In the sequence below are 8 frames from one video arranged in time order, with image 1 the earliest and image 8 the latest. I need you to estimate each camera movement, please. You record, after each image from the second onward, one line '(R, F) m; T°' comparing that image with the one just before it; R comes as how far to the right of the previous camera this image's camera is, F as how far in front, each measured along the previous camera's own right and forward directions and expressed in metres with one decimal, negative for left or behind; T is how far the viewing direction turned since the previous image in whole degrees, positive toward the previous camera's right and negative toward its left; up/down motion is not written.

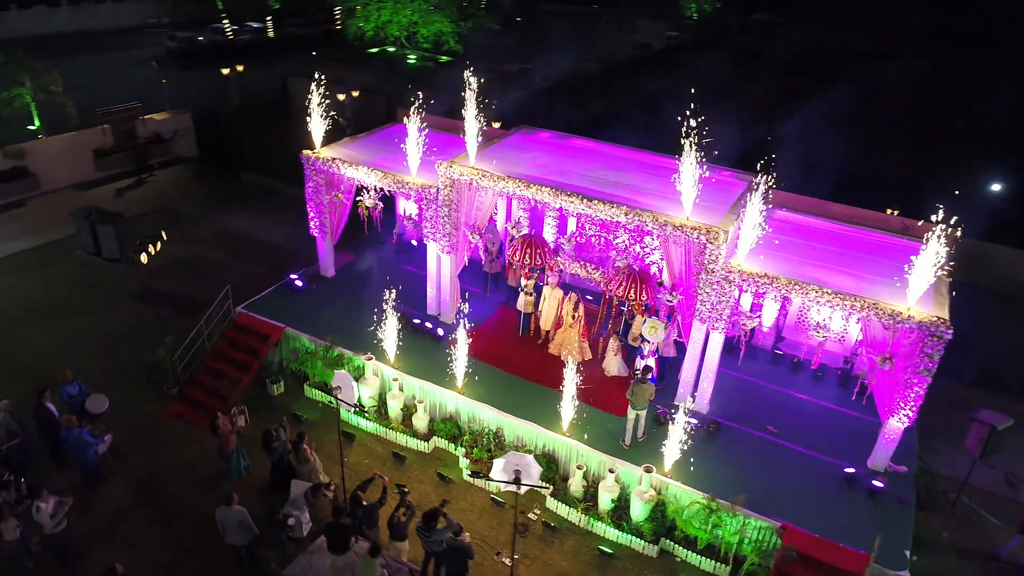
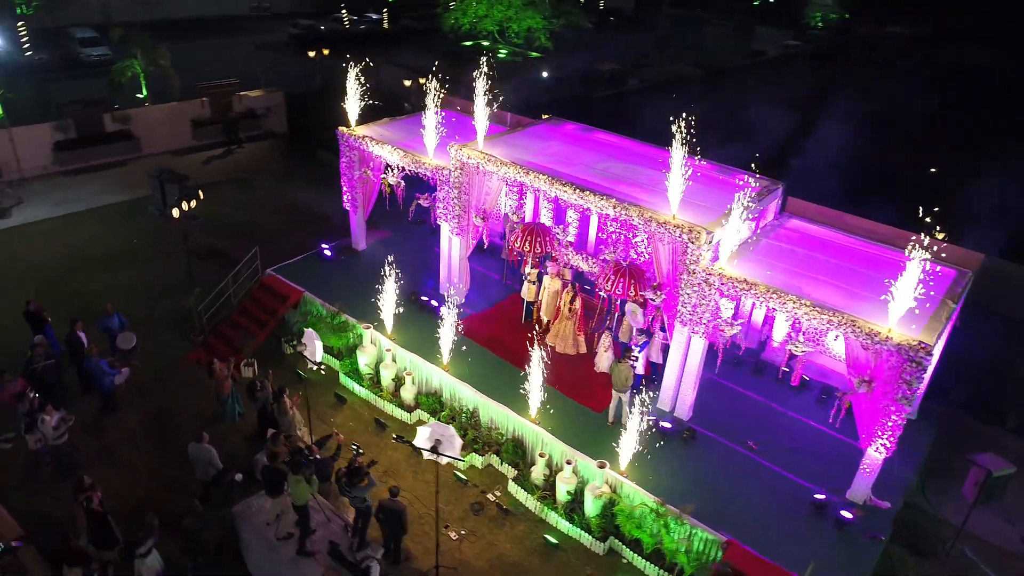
(+1.9, 0.0) m; -9°
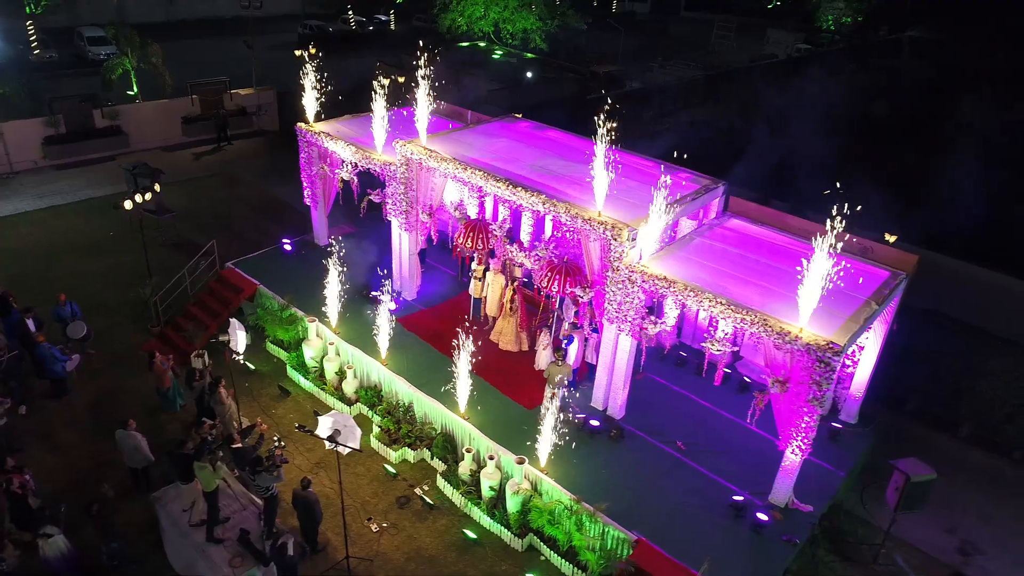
(+1.4, 0.0) m; -2°
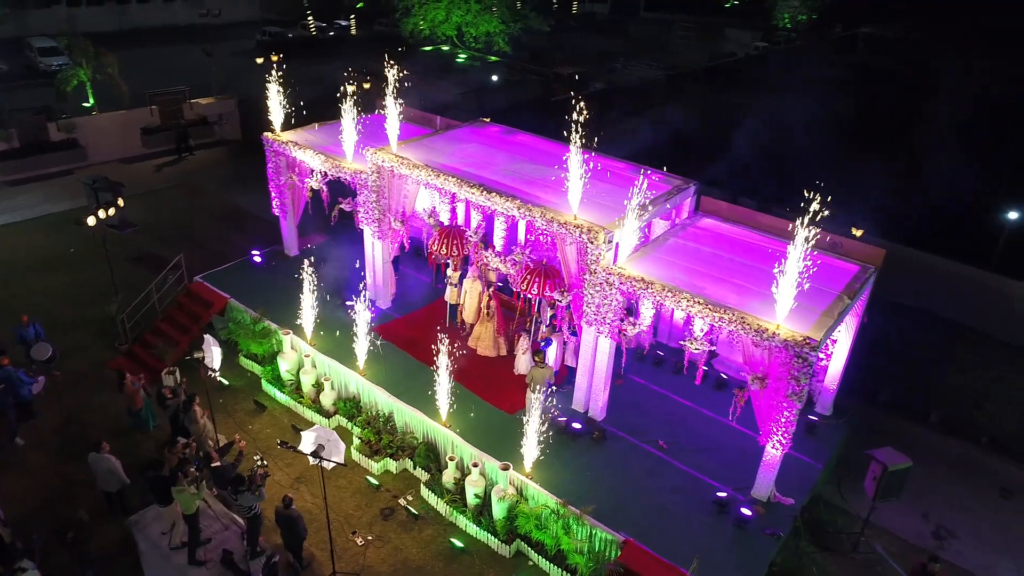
(-0.1, 0.0) m; +3°
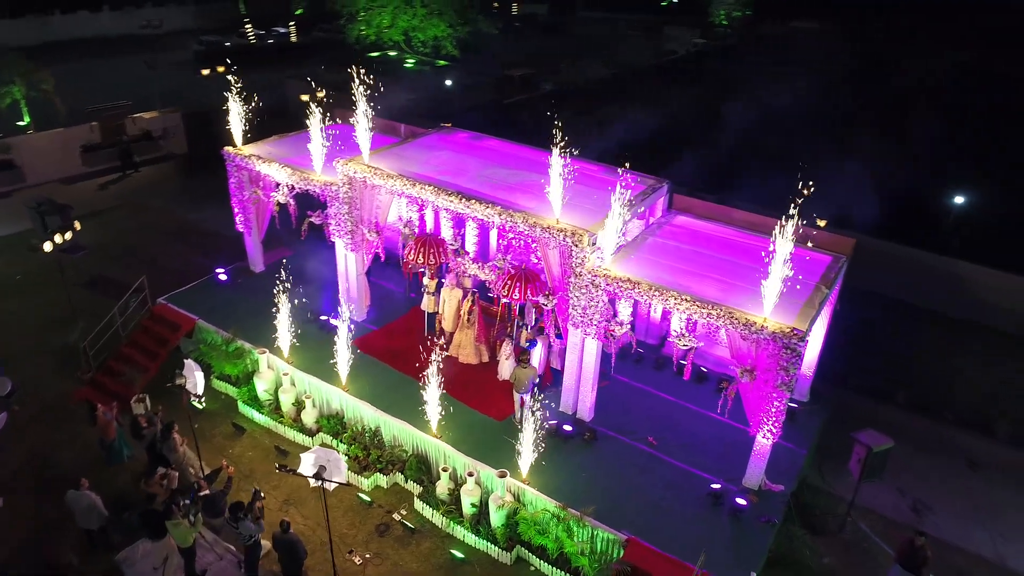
(-0.5, 0.0) m; +4°
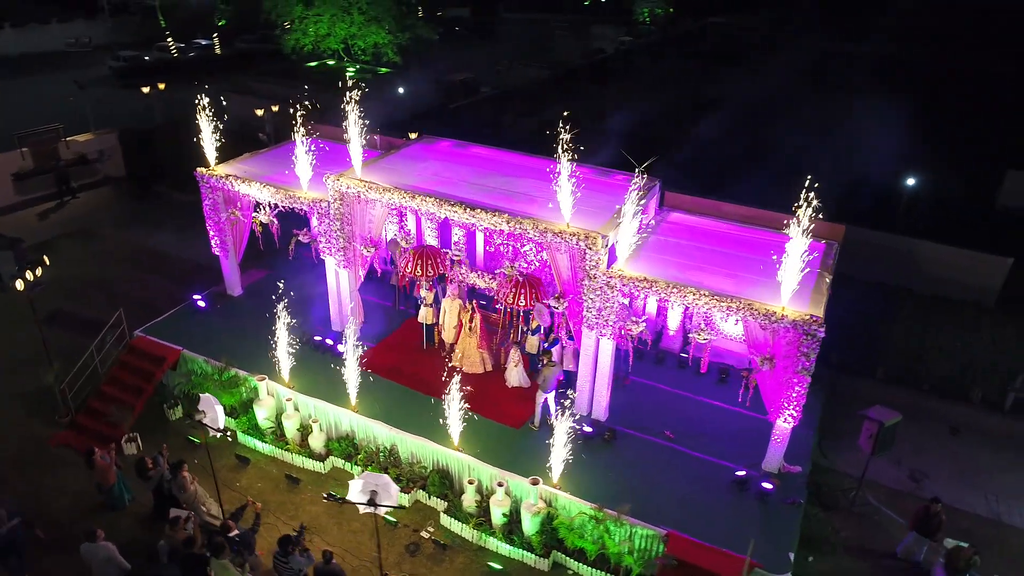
(-1.2, +0.1) m; +6°
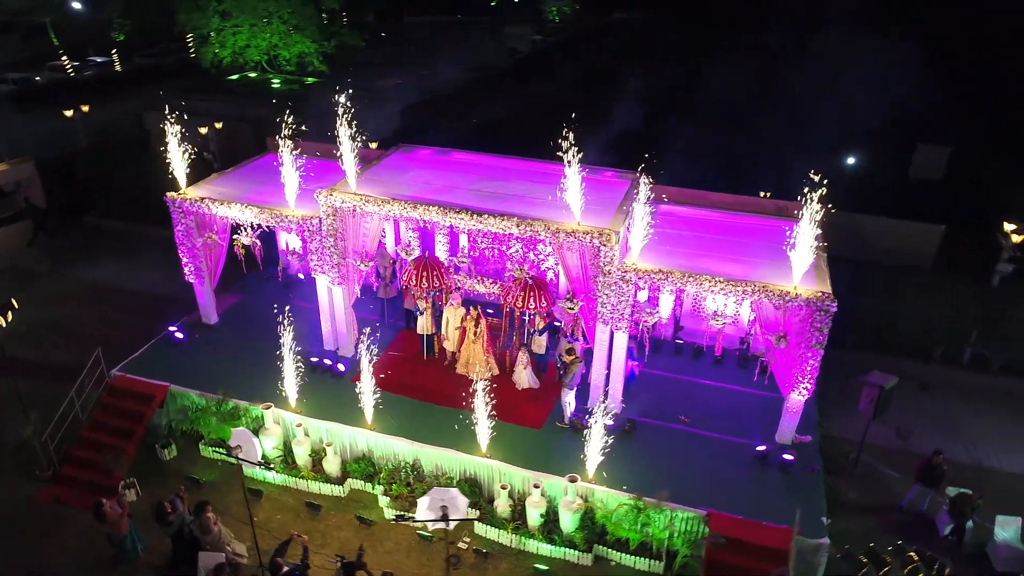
(-1.4, 0.0) m; +7°
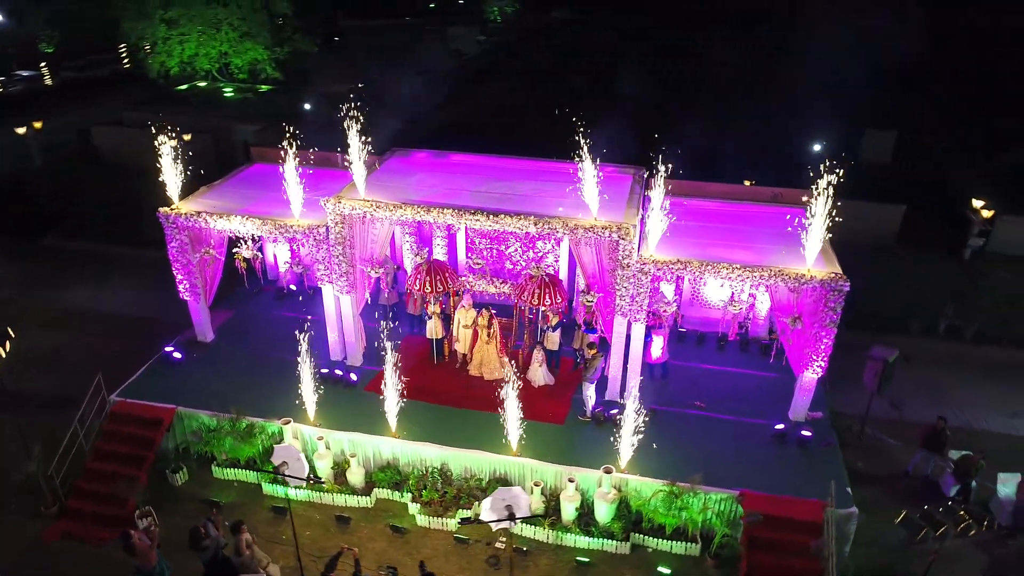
(-1.1, 0.0) m; +5°
